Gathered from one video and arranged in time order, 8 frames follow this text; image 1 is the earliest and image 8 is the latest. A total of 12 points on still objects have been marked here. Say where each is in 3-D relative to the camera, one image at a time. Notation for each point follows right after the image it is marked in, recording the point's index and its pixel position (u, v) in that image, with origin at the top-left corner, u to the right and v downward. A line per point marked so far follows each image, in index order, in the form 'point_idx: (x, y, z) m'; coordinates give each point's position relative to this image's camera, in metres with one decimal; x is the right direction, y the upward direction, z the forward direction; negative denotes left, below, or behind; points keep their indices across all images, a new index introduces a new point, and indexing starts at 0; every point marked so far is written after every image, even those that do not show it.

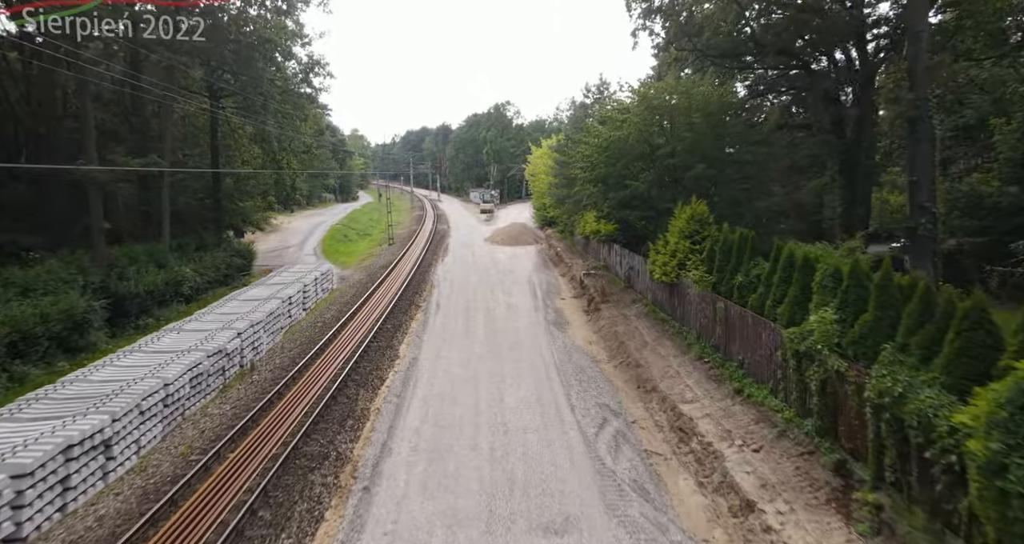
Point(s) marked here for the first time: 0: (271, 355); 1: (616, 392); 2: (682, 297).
0: (-6.9, -2.4, +14.7) m
1: (+2.6, -3.0, +12.8) m
2: (+5.0, -0.7, +14.9) m
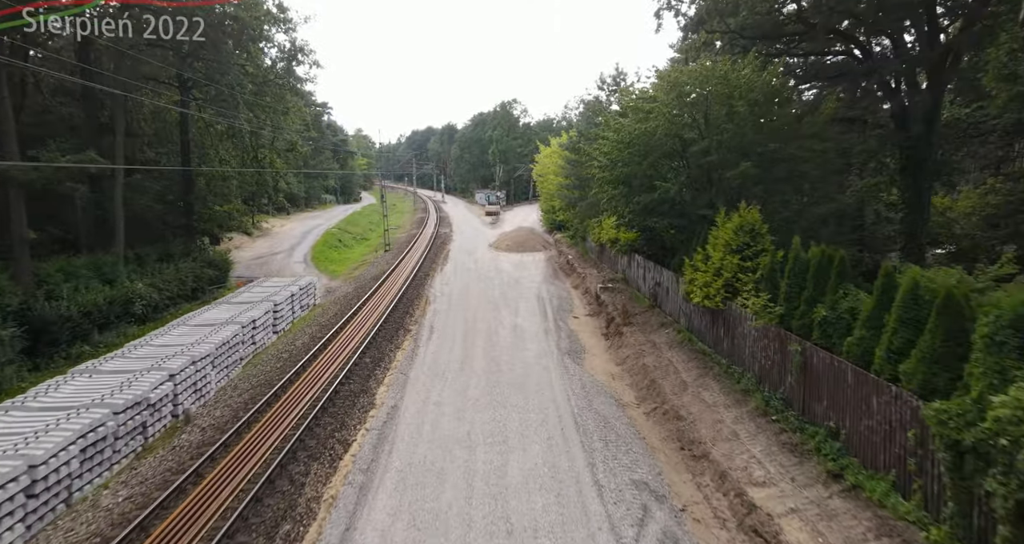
0: (-6.8, -3.0, +11.9) m
1: (+2.7, -3.5, +9.8) m
2: (+5.1, -1.3, +11.9) m
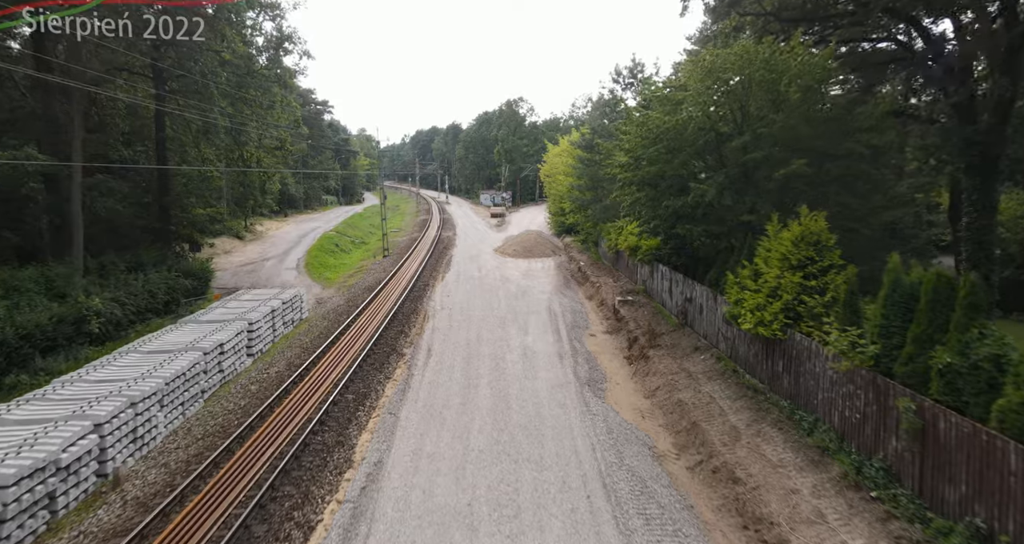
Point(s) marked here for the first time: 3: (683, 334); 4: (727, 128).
0: (-6.6, -3.4, +9.7) m
1: (+2.9, -3.9, +7.5) m
2: (+5.3, -1.7, +9.6) m
3: (+5.1, -1.9, +15.3) m
4: (+6.1, +4.0, +14.4) m
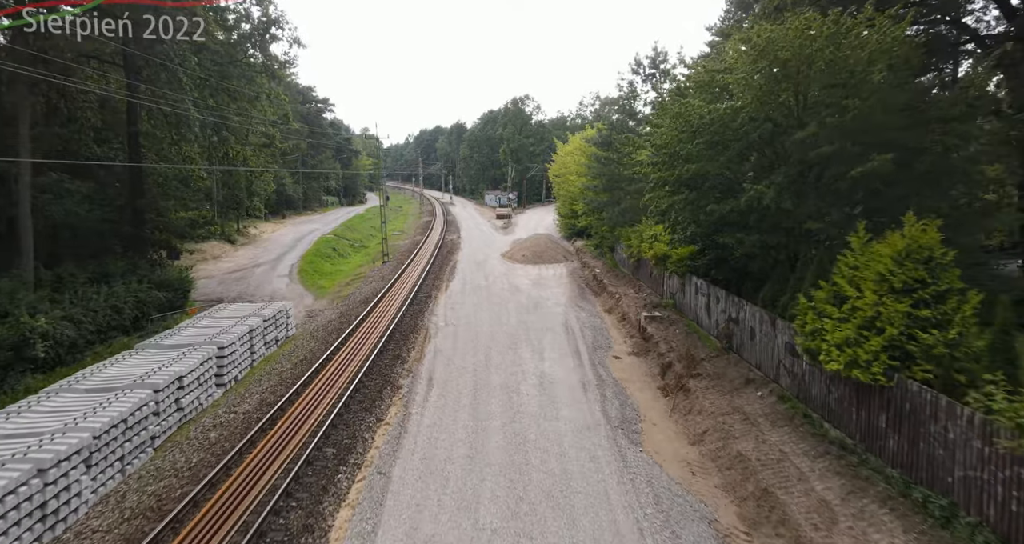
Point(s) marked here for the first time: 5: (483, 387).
0: (-6.2, -3.7, +7.4) m
1: (+3.2, -4.3, +5.2) m
2: (+5.7, -2.1, +7.3) m
3: (+5.5, -2.3, +13.0) m
4: (+6.5, +3.6, +12.1) m
5: (-0.7, -2.9, +13.1) m
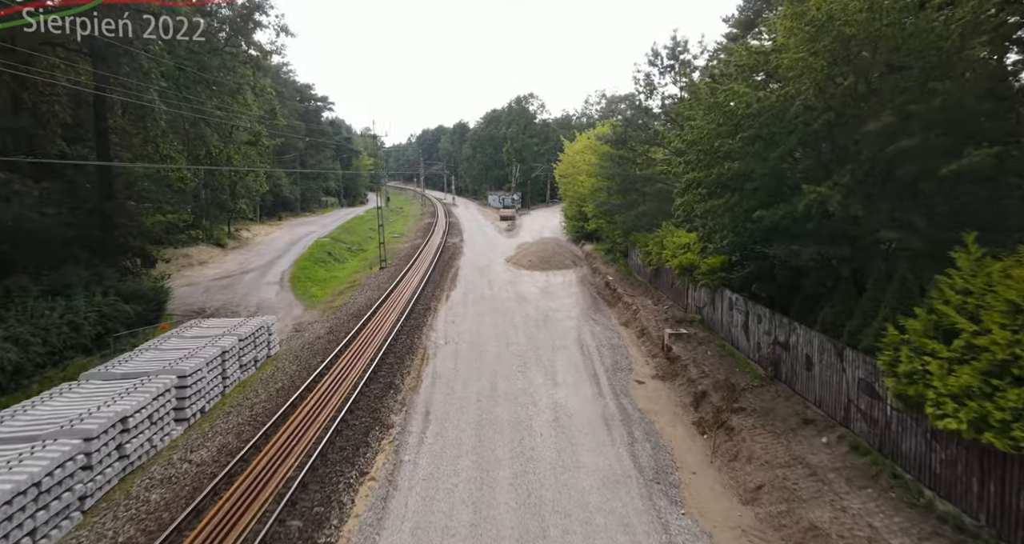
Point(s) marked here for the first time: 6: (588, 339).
0: (-6.0, -4.1, +5.5) m
1: (+3.4, -4.7, +3.2) m
2: (+5.9, -2.5, +5.3) m
3: (+5.7, -2.7, +11.0) m
4: (+6.7, +3.3, +10.2) m
5: (-0.5, -3.3, +11.1) m
6: (+2.6, -2.3, +17.8) m
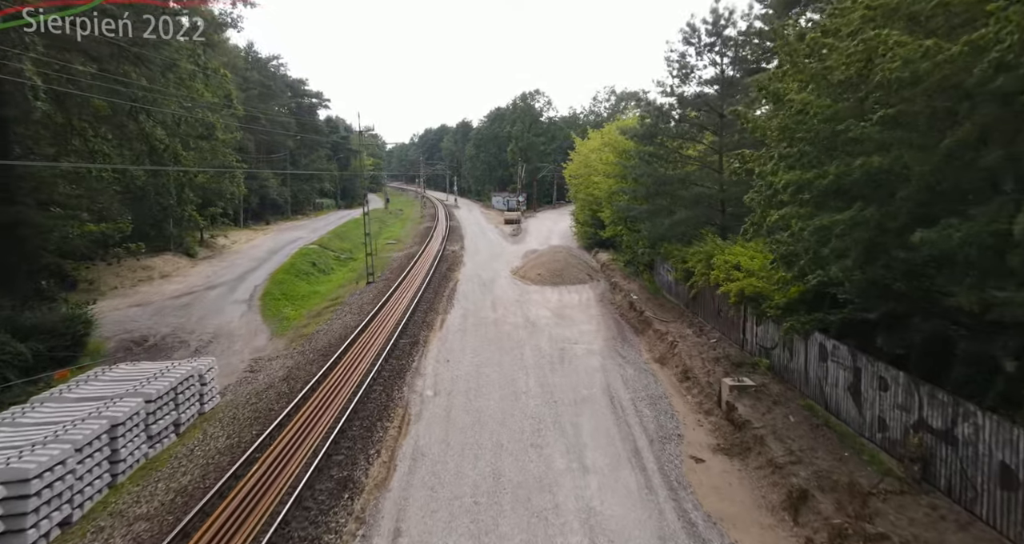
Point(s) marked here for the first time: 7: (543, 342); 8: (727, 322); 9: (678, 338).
0: (-5.9, -4.8, +1.6) m
1: (+3.5, -5.4, -0.7) m
2: (+6.0, -3.2, +1.3) m
3: (+5.9, -3.4, +7.0) m
4: (+6.9, +2.5, +6.2) m
5: (-0.3, -4.0, +7.2) m
6: (+2.8, -3.0, +13.8) m
7: (+1.0, -2.2, +17.4) m
8: (+6.5, -1.4, +15.5) m
9: (+5.5, -2.0, +17.1) m
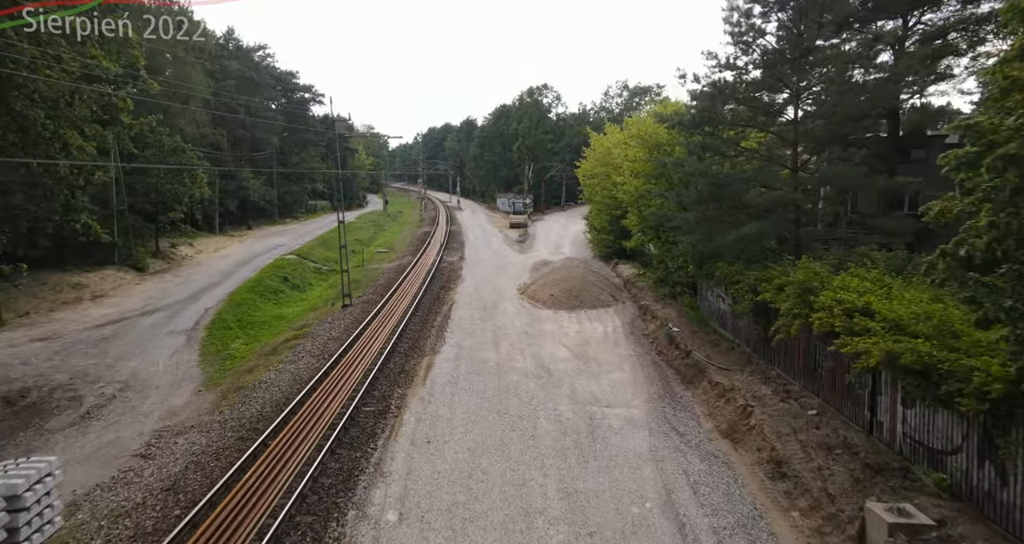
0: (-5.9, -5.6, -3.2) m
1: (+3.6, -6.2, -5.7) m
2: (+6.1, -4.0, -3.6) m
3: (+6.0, -4.2, +2.1) m
4: (+7.0, +1.7, +1.2) m
5: (-0.2, -4.8, +2.3) m
6: (+3.0, -3.9, +8.9) m
7: (+1.2, -3.1, +12.5) m
8: (+6.6, -2.3, +10.5) m
9: (+5.7, -2.9, +12.2) m
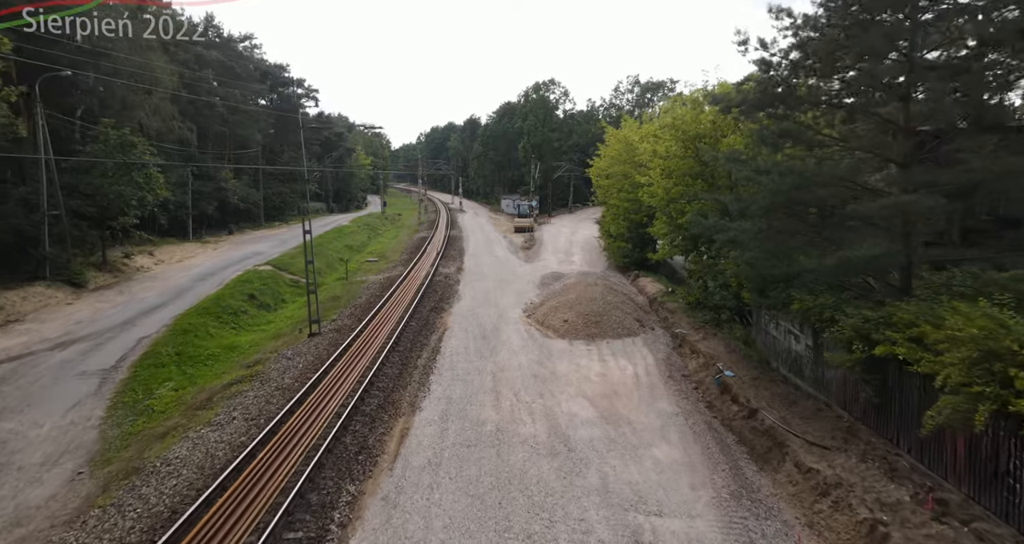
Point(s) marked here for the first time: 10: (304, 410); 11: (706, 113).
0: (-5.9, -6.3, -7.3) m
1: (+3.5, -6.9, -9.9) m
2: (+6.0, -4.7, -7.9) m
3: (+6.0, -4.9, -2.2) m
4: (+7.0, +1.0, -3.0) m
5: (-0.2, -5.5, -1.9) m
6: (+3.0, -4.6, +4.7) m
7: (+1.3, -3.8, +8.3) m
8: (+6.7, -3.0, +6.3) m
9: (+5.8, -3.6, +8.0) m
10: (-4.8, -3.1, +11.6) m
11: (+6.2, +5.7, +18.1) m
